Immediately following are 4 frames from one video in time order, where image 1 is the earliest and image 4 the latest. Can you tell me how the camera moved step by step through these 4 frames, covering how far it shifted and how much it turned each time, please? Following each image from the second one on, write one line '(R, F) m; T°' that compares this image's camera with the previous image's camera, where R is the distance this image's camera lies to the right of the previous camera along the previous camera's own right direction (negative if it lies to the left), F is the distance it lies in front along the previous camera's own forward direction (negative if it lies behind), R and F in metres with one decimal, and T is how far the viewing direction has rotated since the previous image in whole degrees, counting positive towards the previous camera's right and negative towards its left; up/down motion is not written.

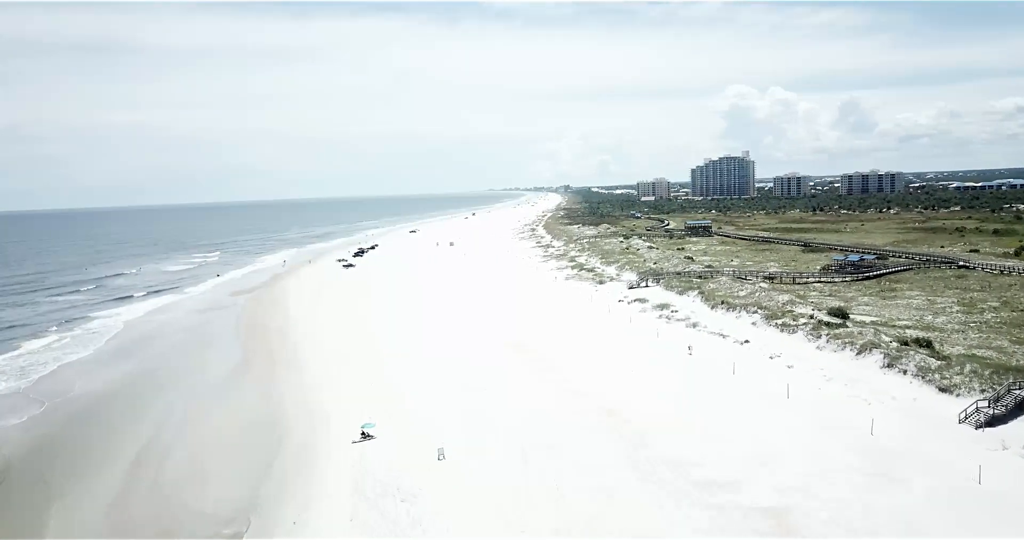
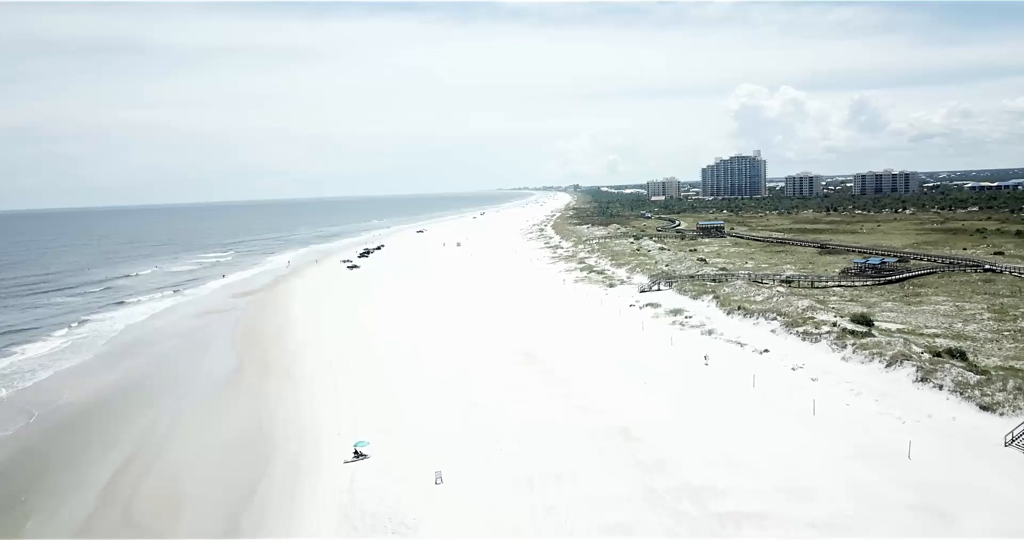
(+0.1, +1.2) m; -1°
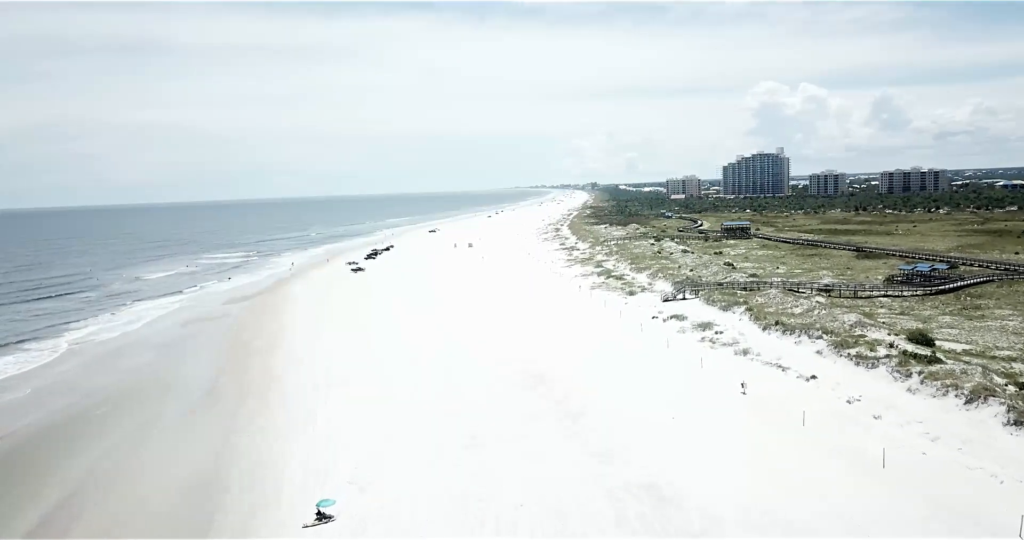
(+0.4, +3.0) m; -2°
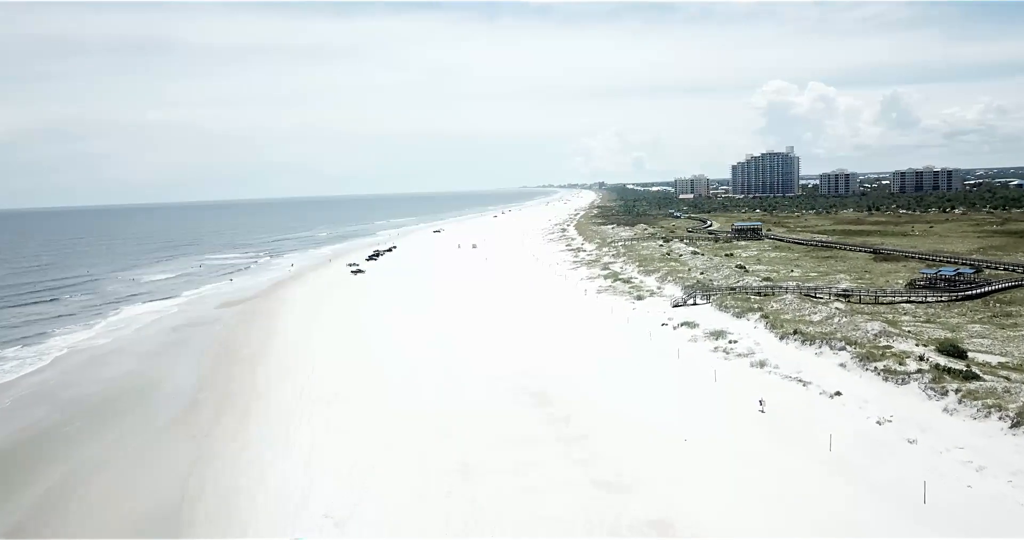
(+0.3, +1.5) m; -1°
